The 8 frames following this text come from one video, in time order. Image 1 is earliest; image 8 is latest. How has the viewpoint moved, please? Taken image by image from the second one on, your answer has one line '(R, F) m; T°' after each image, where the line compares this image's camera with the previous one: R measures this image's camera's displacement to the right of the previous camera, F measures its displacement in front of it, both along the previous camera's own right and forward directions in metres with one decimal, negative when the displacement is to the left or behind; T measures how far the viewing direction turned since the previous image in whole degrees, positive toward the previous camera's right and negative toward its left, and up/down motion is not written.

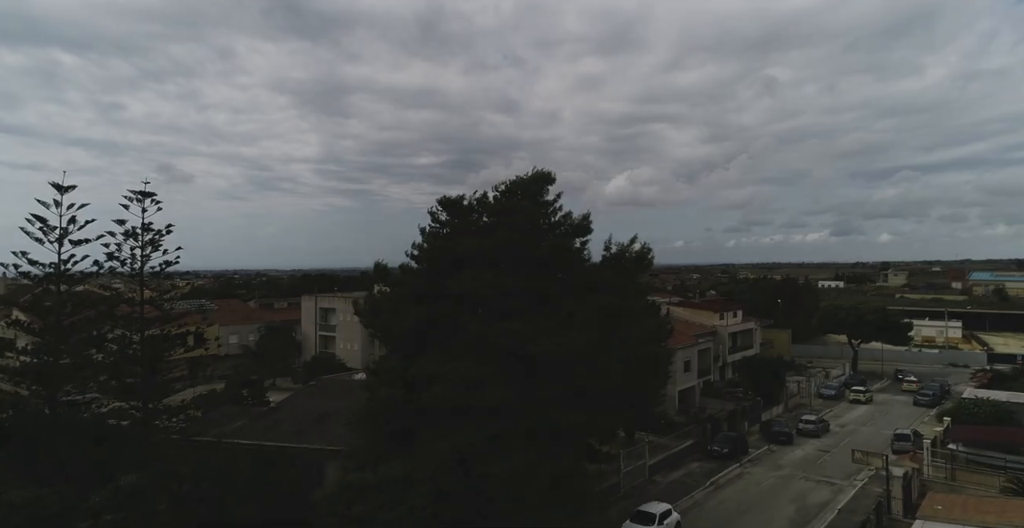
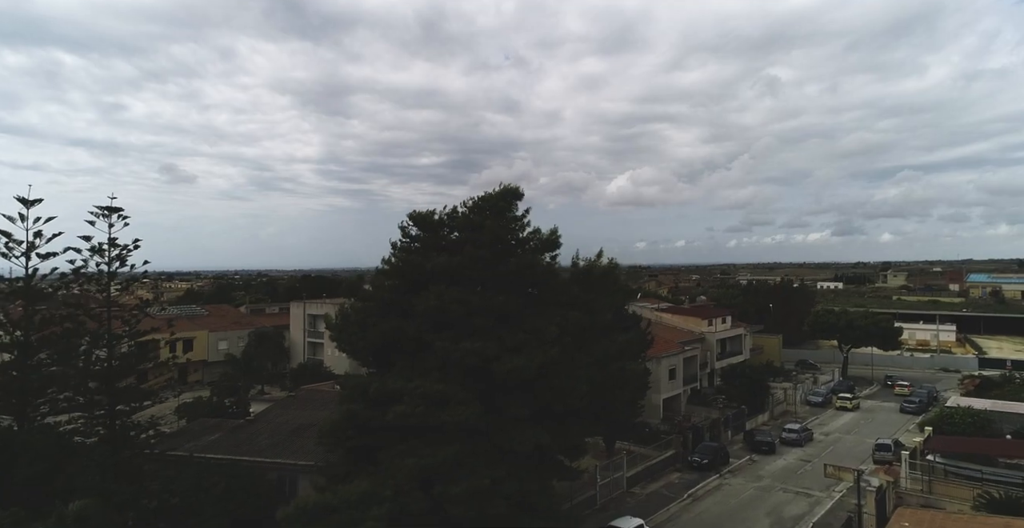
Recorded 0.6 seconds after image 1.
(+0.6, 0.0) m; 0°
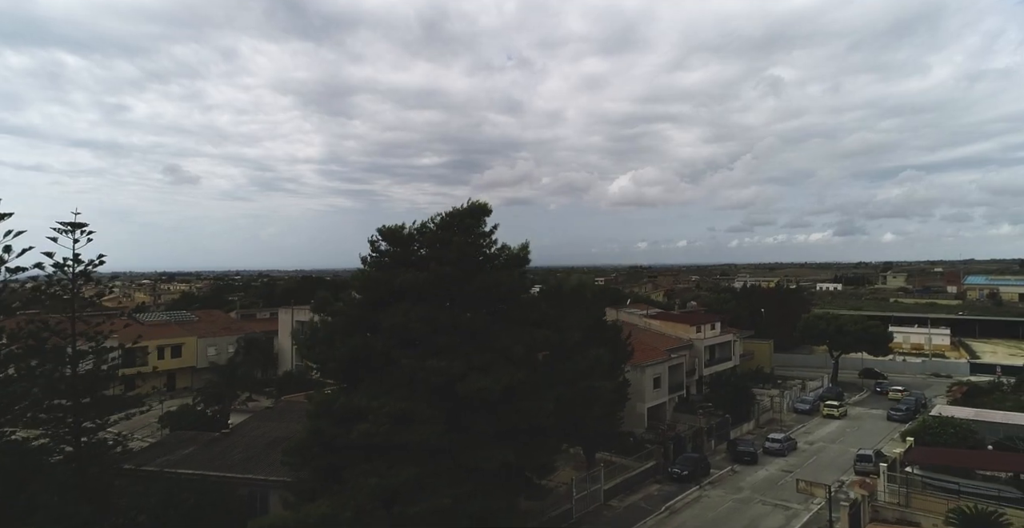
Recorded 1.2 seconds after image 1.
(+0.6, 0.0) m; 0°
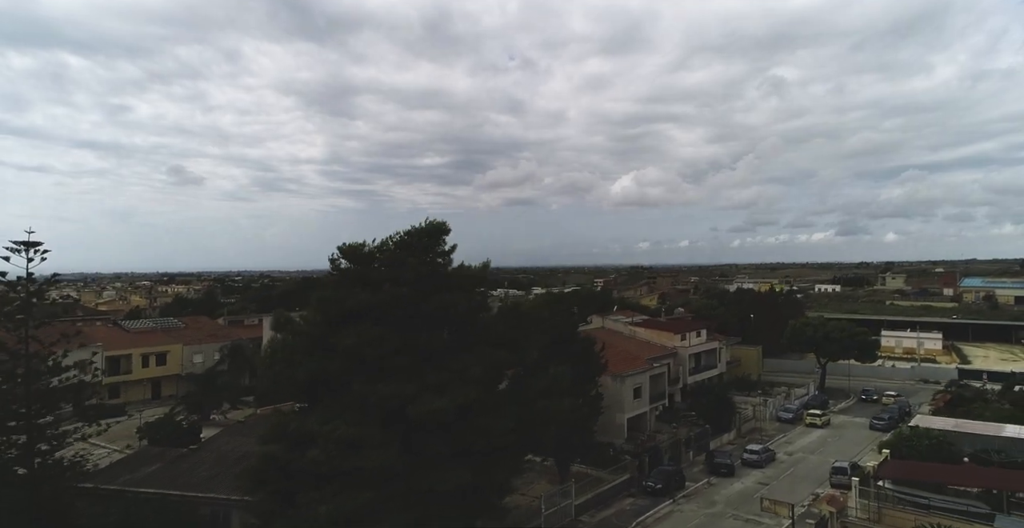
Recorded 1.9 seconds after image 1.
(+0.7, +0.1) m; 0°
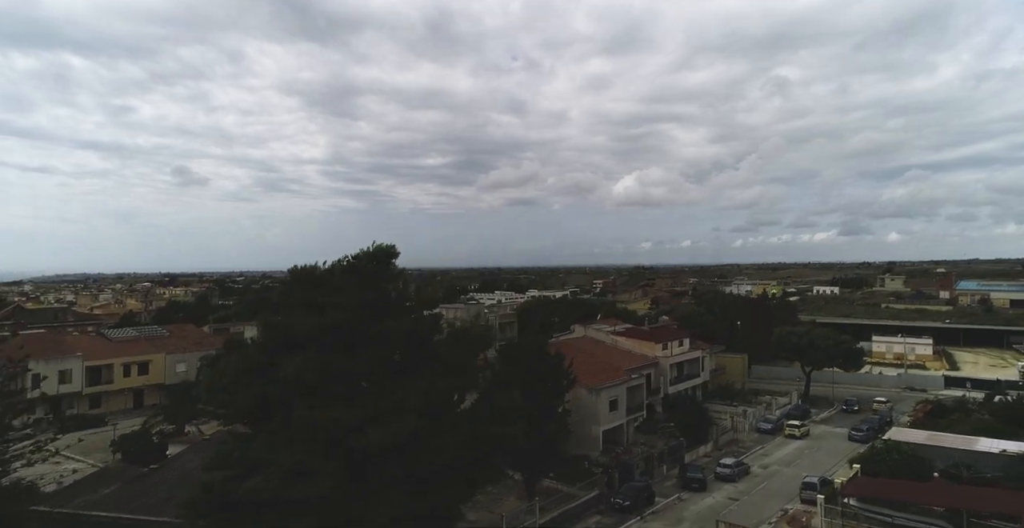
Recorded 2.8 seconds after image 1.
(+0.9, 0.0) m; 0°
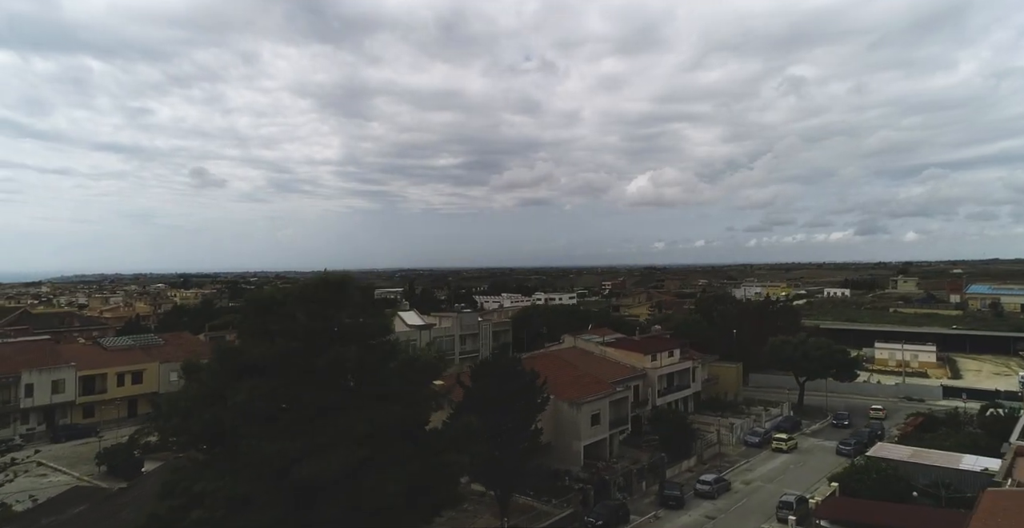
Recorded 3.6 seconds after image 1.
(+1.0, 0.0) m; -1°
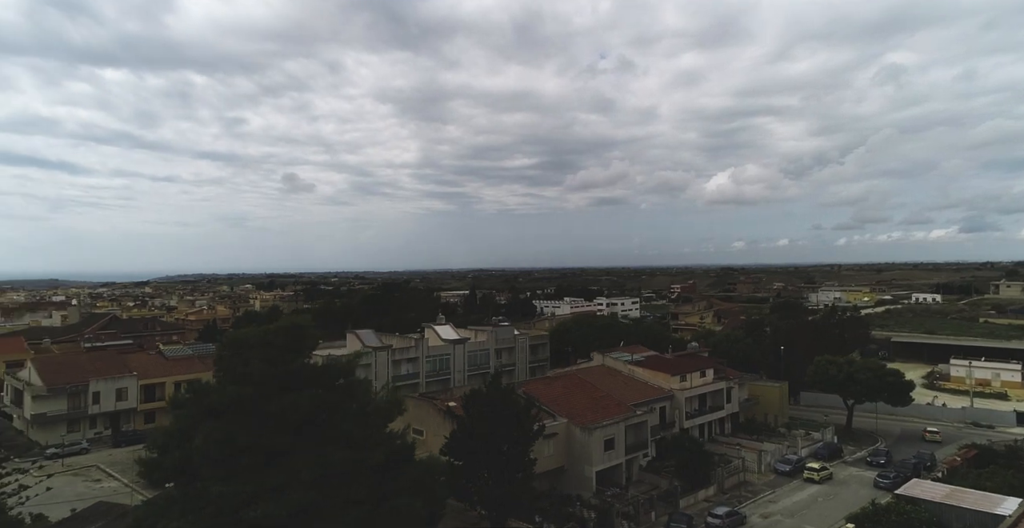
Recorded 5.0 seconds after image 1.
(+2.0, -0.1) m; -6°
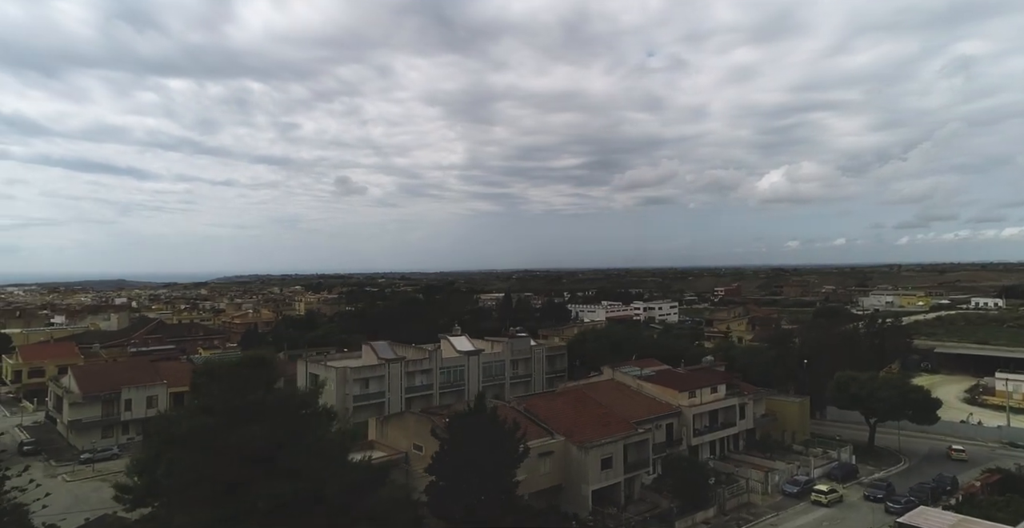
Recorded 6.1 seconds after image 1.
(+1.6, -0.2) m; -4°
